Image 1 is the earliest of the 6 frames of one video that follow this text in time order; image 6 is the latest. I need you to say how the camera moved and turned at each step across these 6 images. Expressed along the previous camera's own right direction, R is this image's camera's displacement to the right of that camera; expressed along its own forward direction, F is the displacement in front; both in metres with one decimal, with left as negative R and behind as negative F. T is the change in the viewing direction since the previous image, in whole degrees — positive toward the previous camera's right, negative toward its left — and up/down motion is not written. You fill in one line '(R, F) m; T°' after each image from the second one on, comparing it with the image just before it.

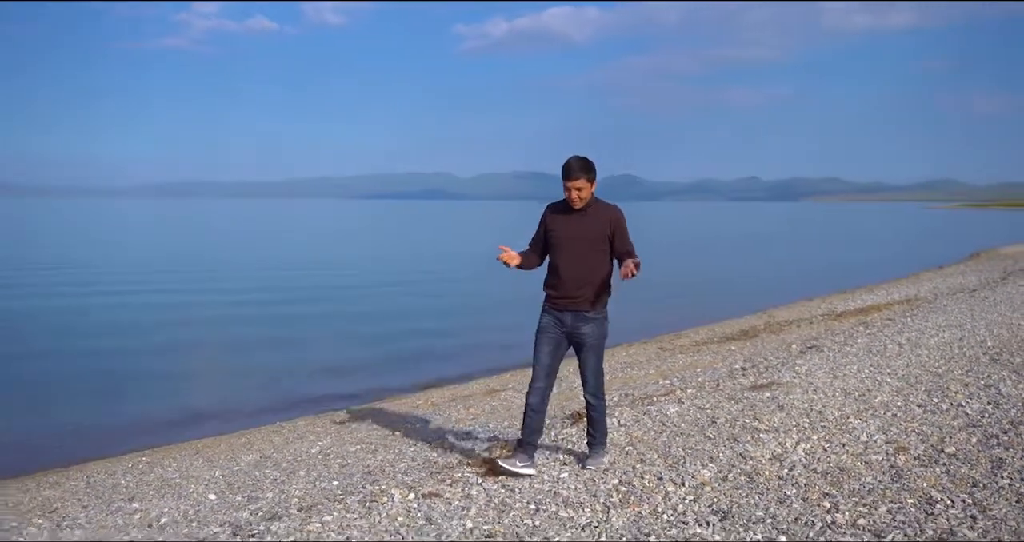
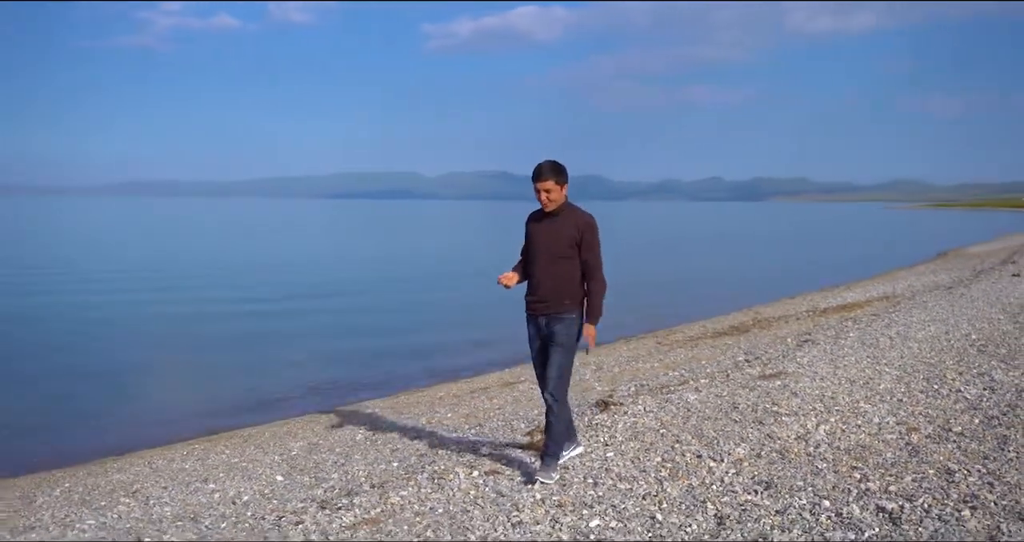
(-0.7, -0.6) m; +2°
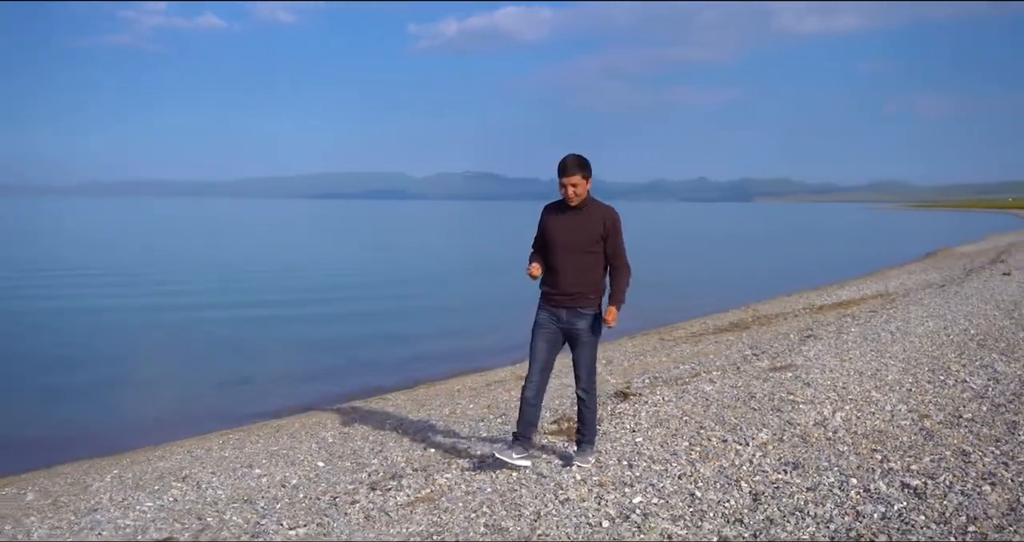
(-0.4, -0.3) m; +1°
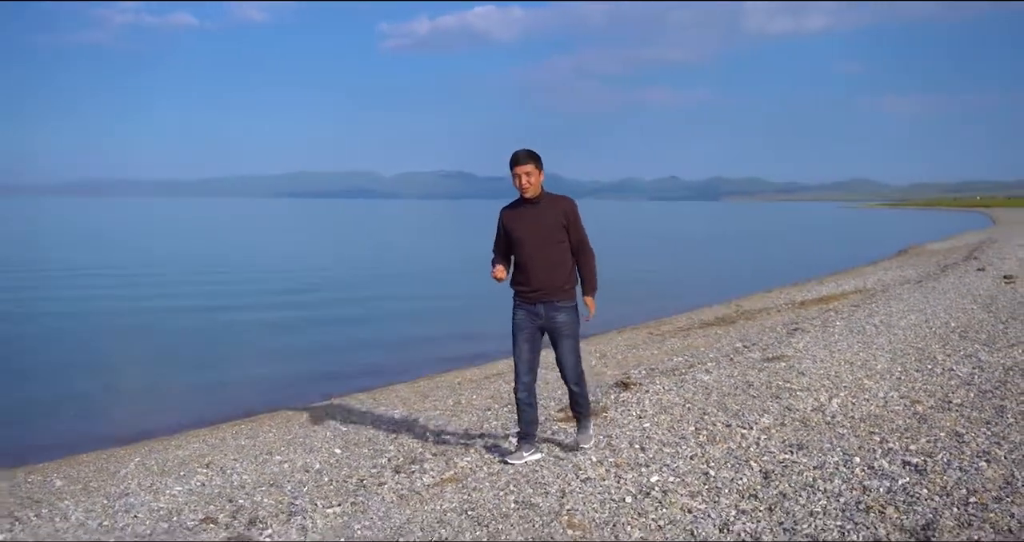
(-0.3, -0.3) m; +2°
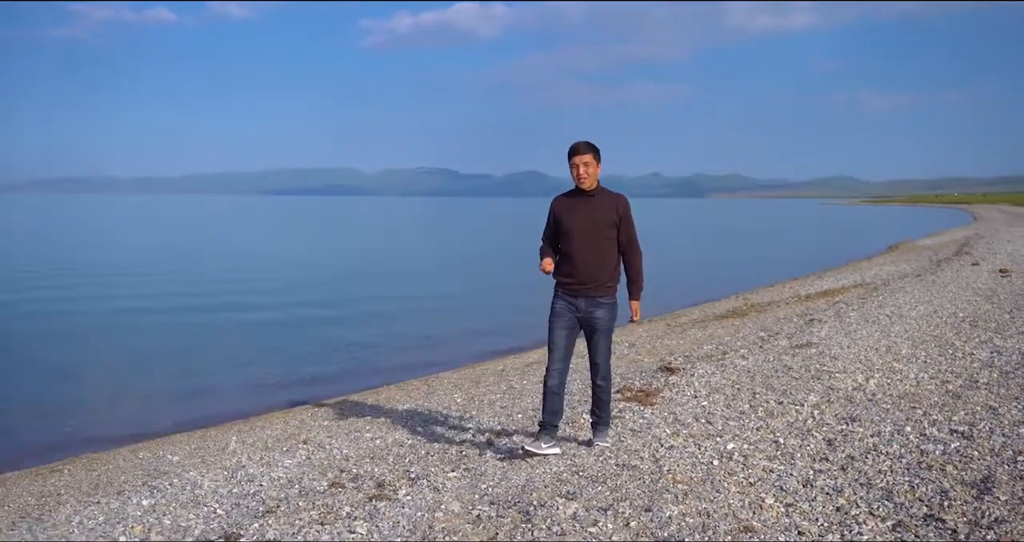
(-0.9, -0.7) m; +1°
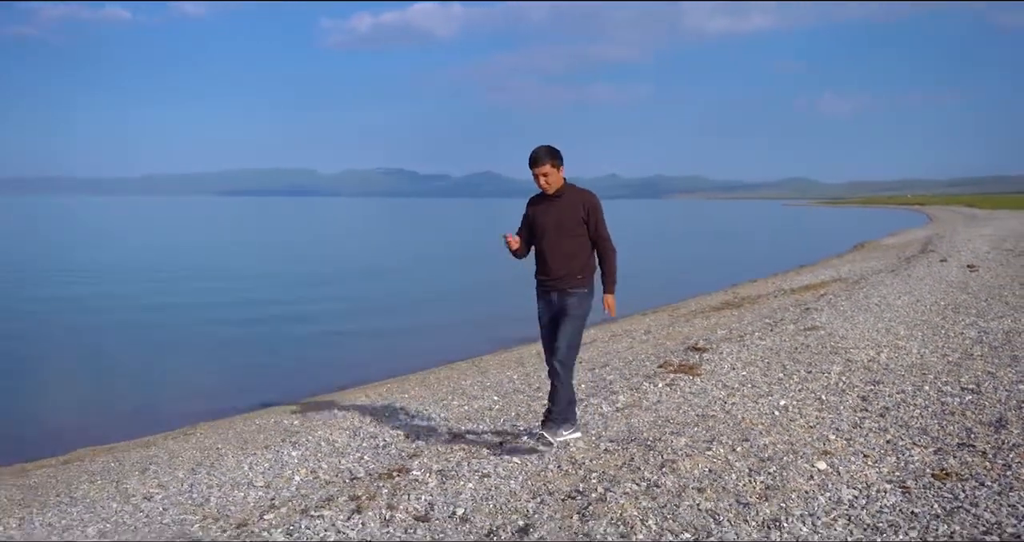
(-1.2, -1.3) m; +2°
